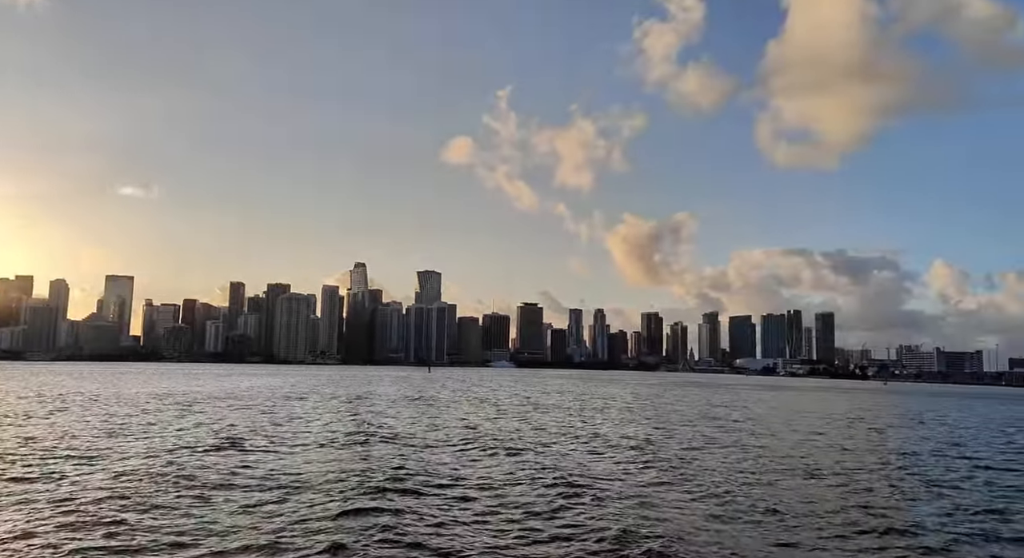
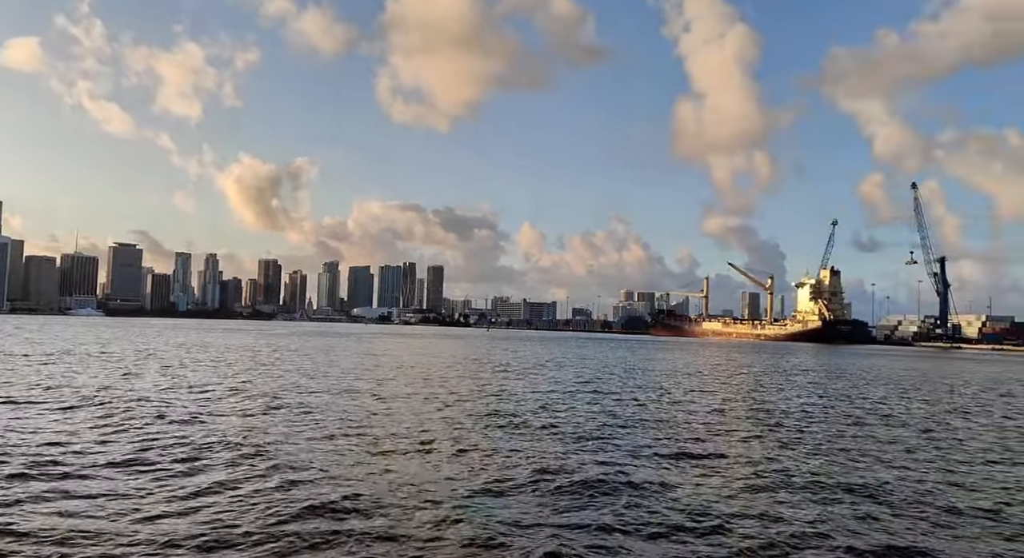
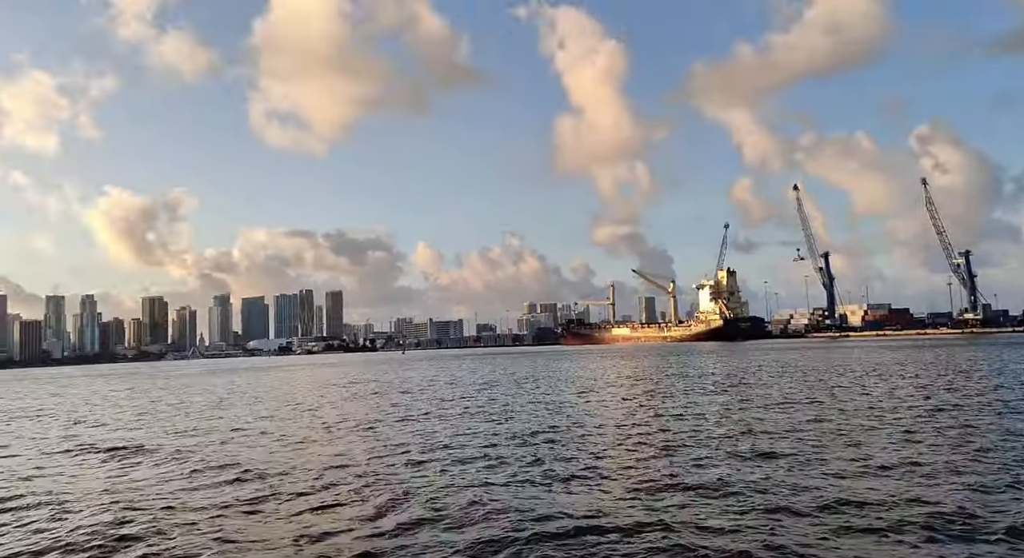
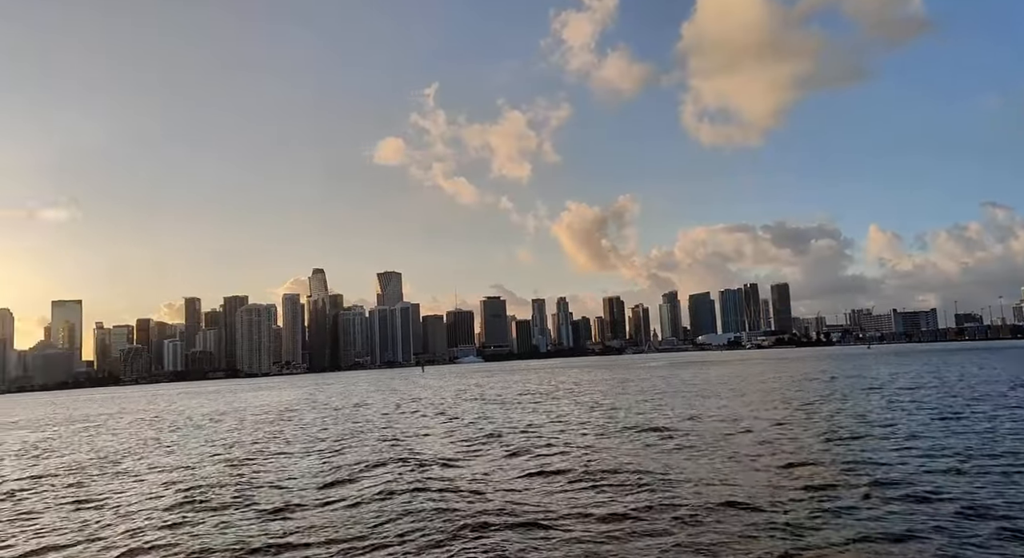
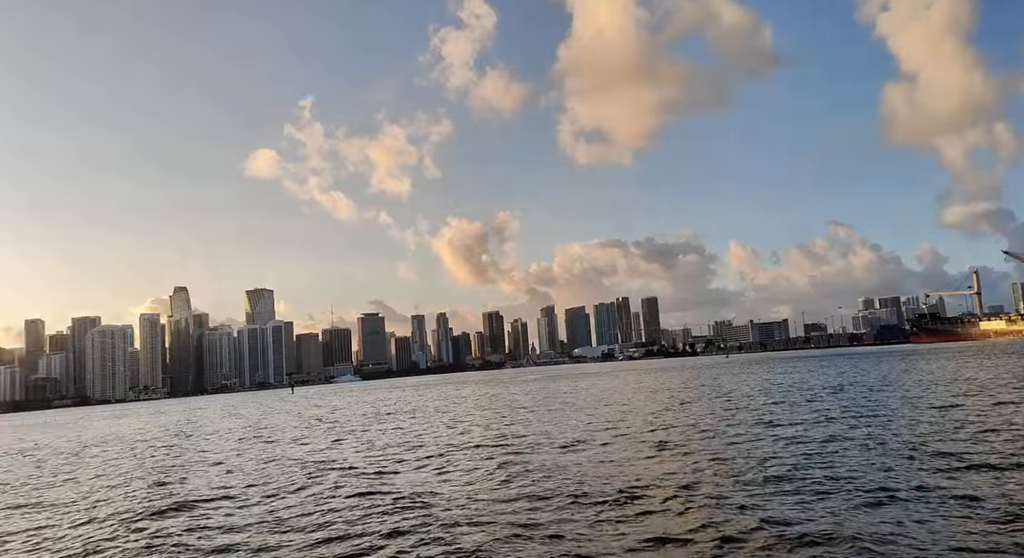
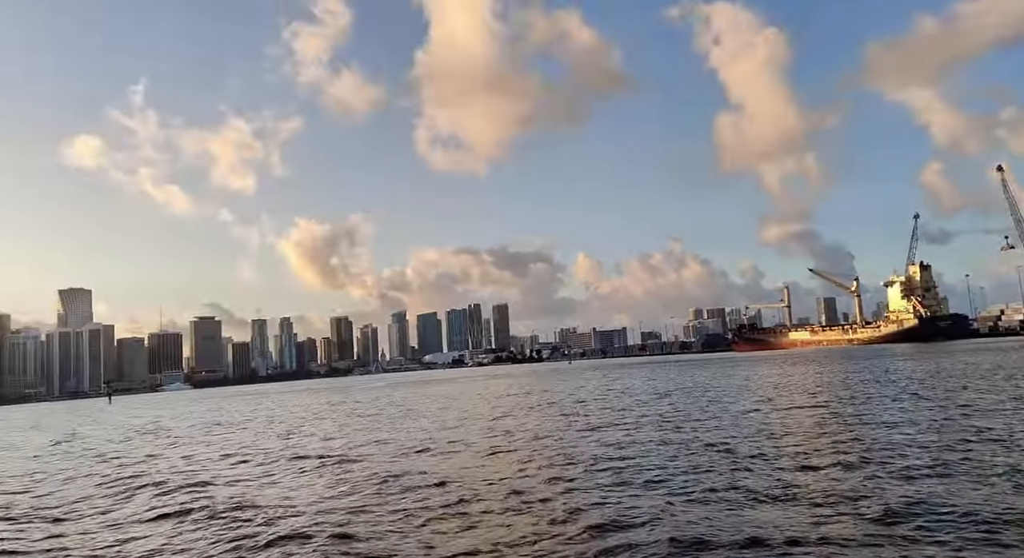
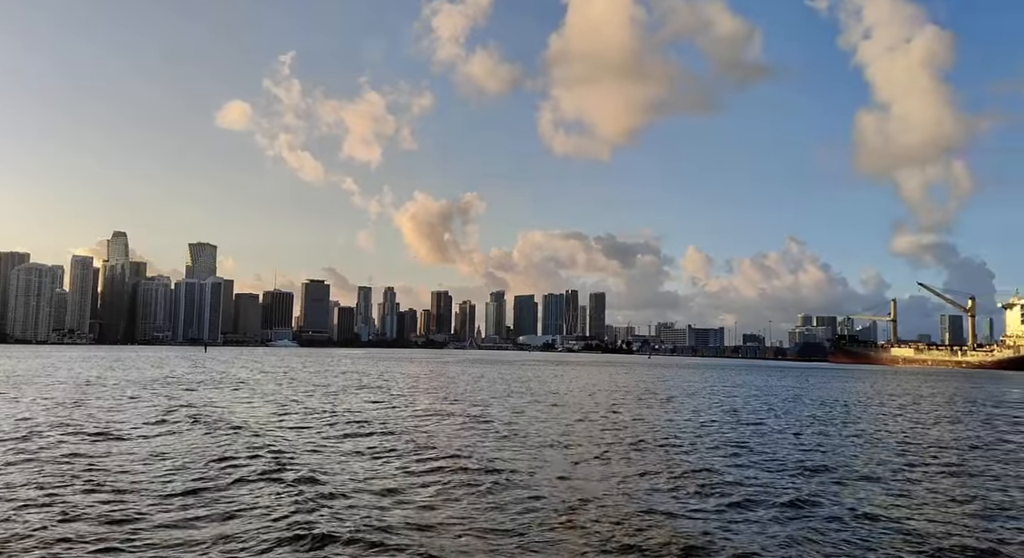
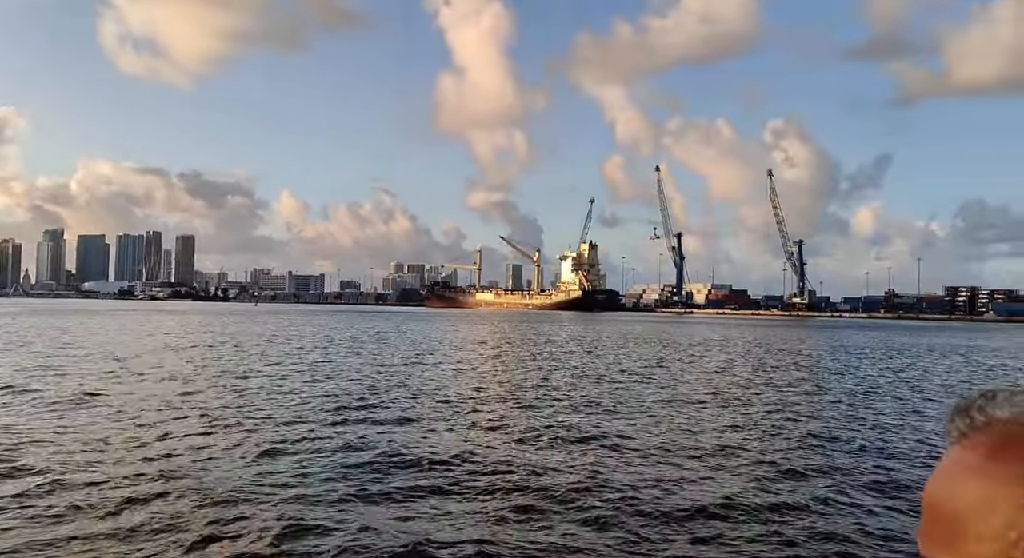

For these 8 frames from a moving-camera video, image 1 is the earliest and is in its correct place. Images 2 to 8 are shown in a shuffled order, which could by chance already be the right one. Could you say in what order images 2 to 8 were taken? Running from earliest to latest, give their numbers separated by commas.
7, 2, 8, 3, 6, 5, 4
